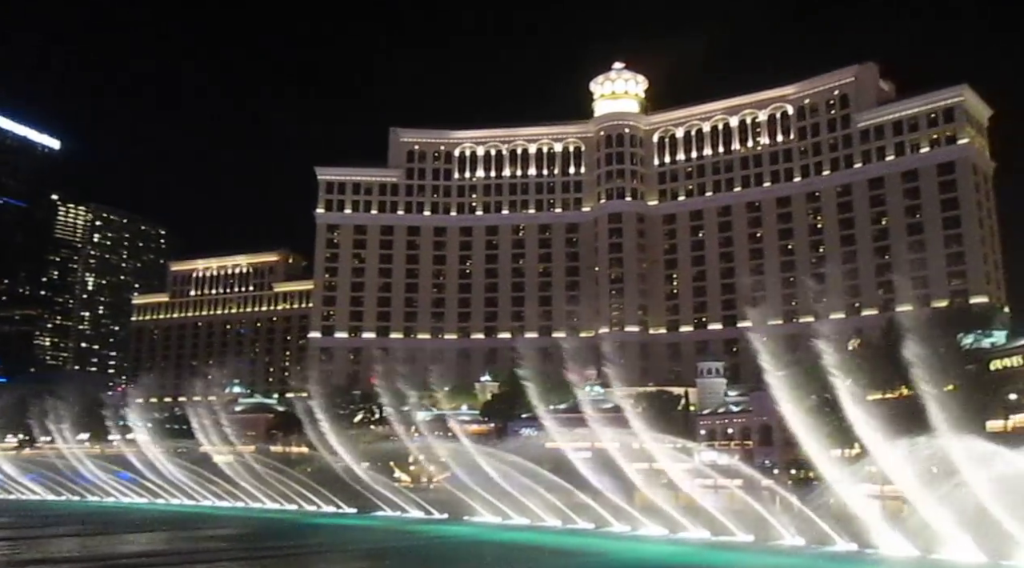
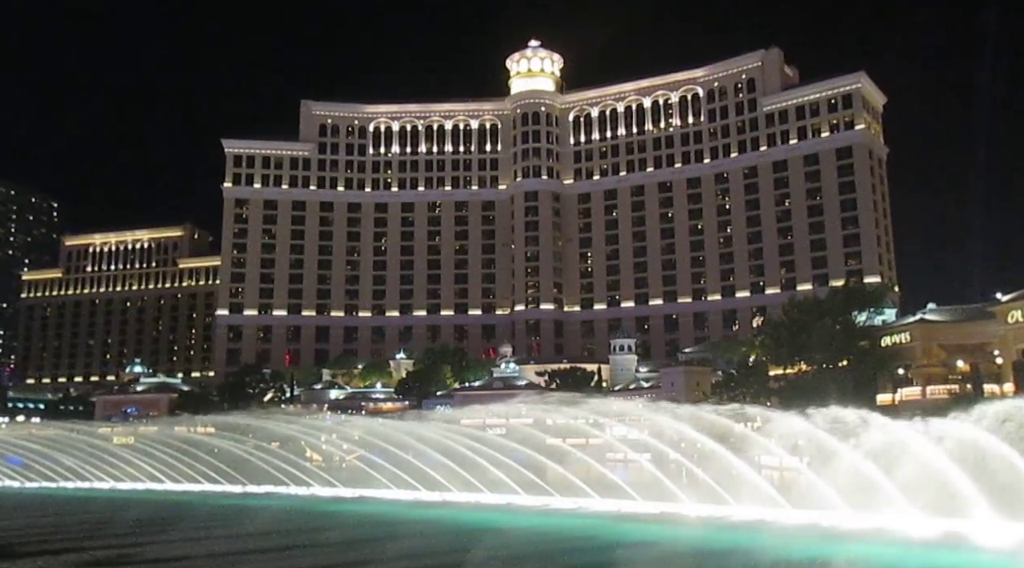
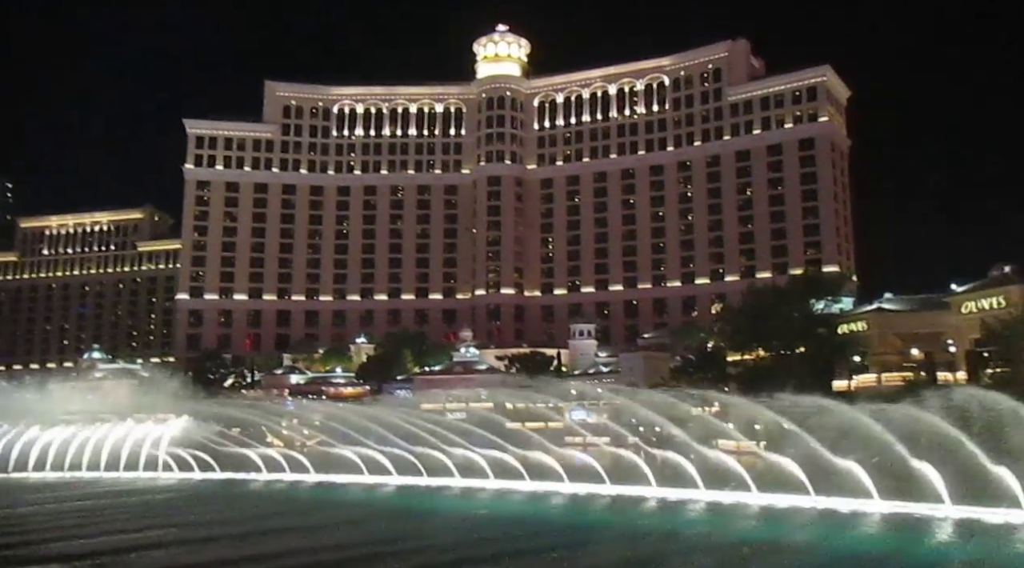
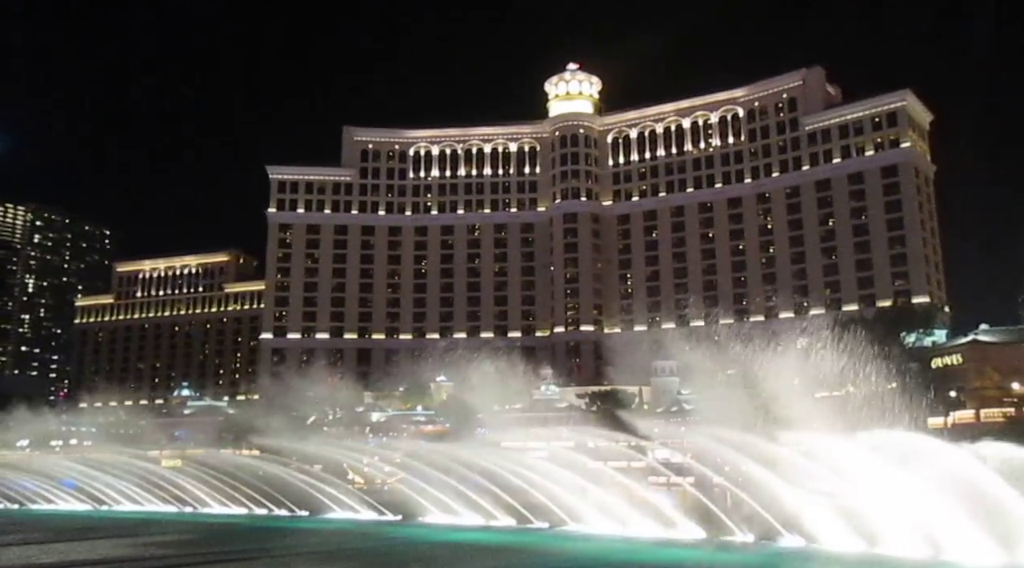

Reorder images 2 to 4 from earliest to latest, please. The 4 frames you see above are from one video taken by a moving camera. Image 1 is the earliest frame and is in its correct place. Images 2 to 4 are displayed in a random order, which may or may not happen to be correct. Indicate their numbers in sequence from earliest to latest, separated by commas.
4, 2, 3
